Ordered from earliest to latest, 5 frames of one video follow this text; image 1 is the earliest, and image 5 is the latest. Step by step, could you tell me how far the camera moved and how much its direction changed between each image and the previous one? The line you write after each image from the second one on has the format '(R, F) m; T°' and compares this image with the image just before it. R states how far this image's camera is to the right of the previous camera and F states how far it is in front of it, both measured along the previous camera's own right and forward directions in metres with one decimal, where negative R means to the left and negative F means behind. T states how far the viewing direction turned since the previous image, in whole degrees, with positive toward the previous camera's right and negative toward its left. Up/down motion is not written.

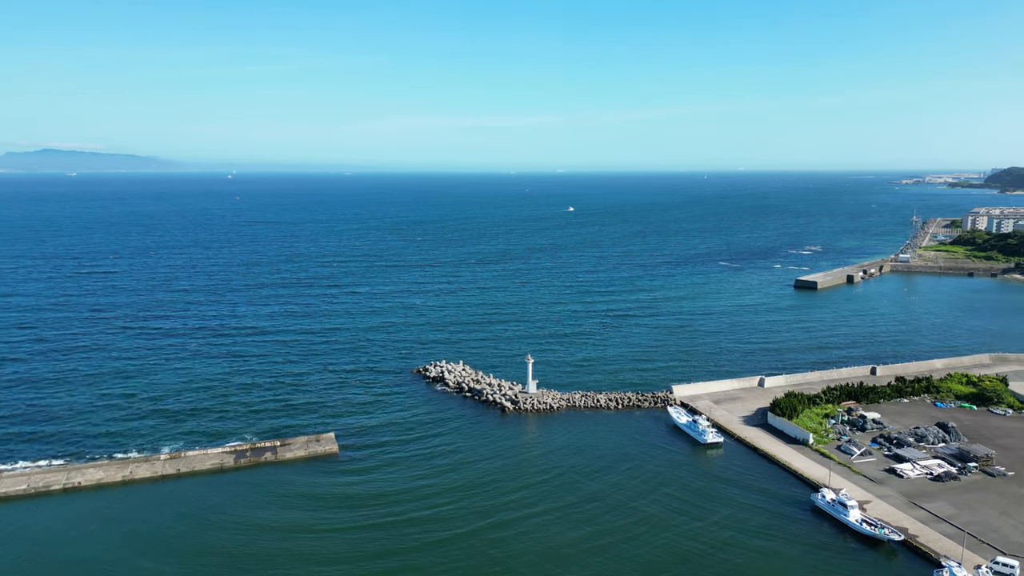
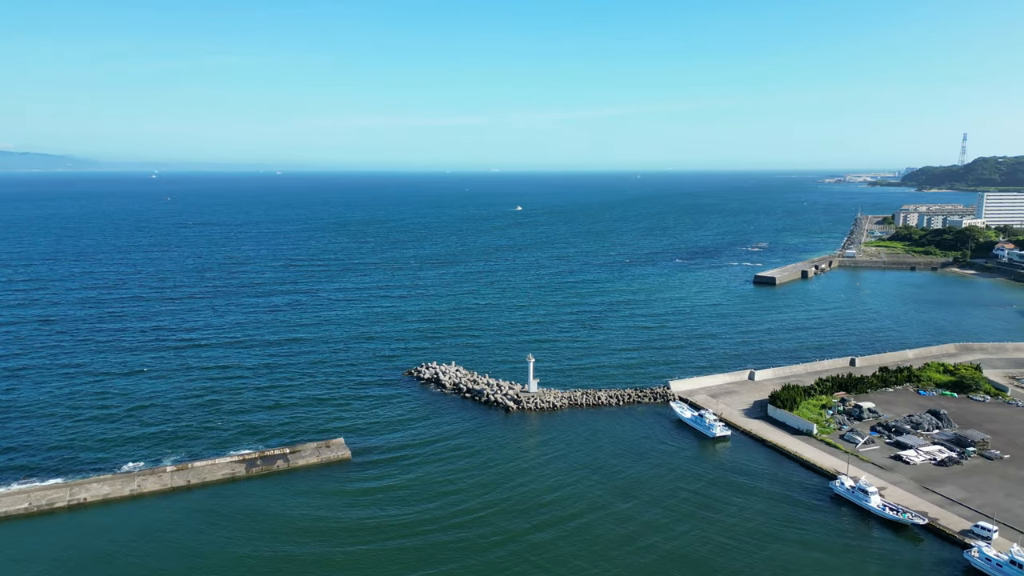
(-2.3, +0.2) m; +4°
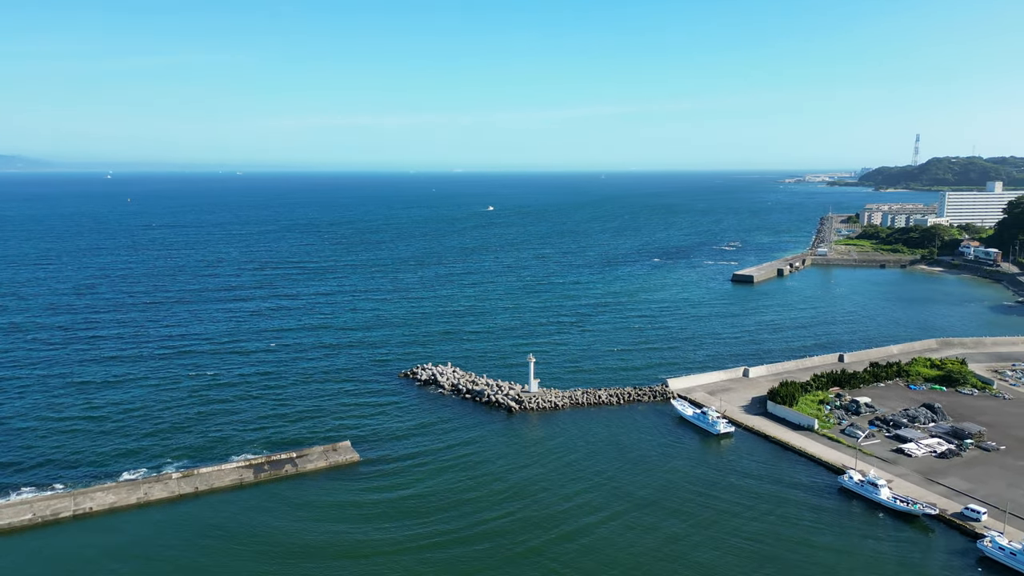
(-1.3, +0.1) m; +2°
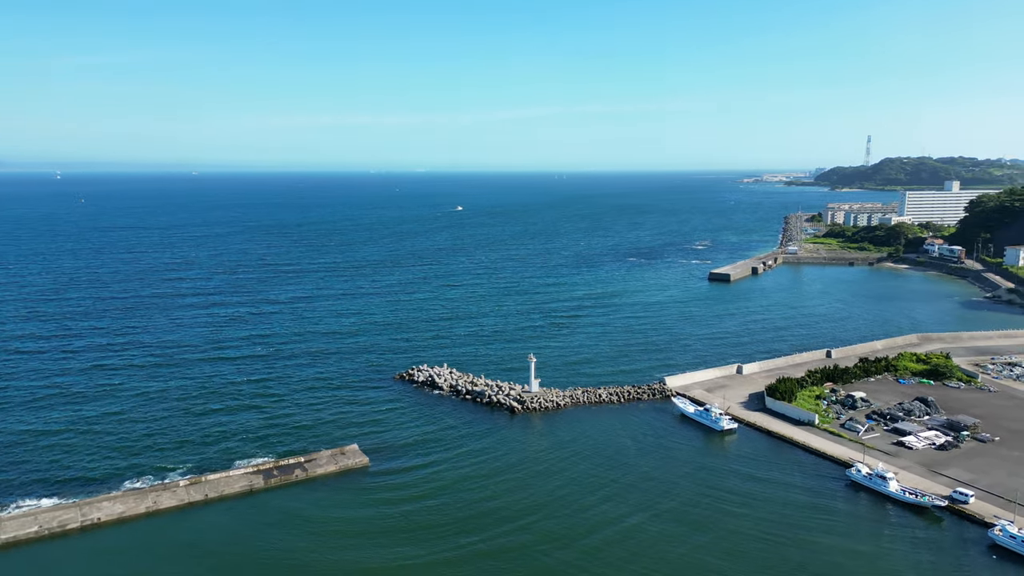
(-1.4, +0.1) m; +2°
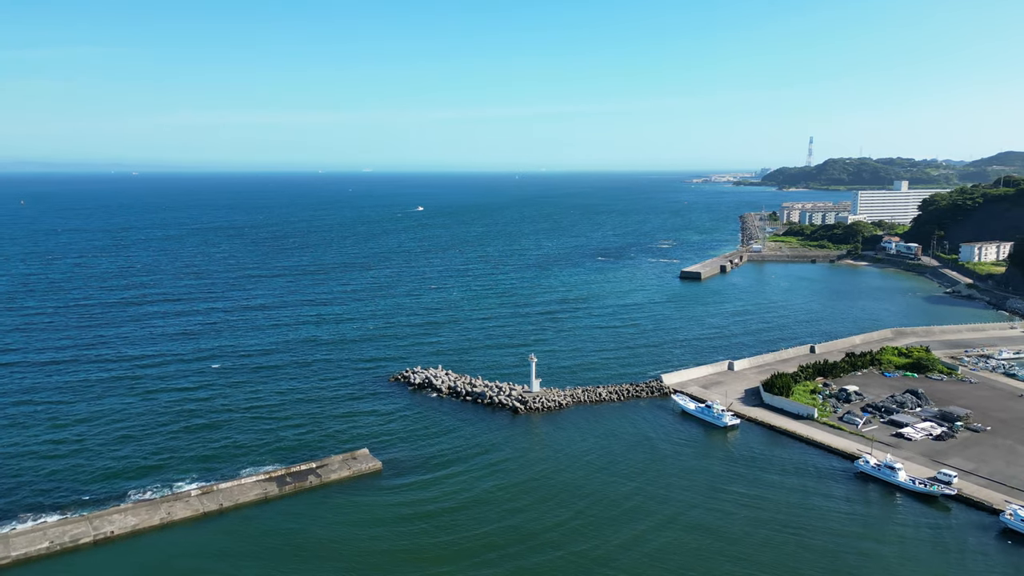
(-1.8, +0.1) m; +3°
